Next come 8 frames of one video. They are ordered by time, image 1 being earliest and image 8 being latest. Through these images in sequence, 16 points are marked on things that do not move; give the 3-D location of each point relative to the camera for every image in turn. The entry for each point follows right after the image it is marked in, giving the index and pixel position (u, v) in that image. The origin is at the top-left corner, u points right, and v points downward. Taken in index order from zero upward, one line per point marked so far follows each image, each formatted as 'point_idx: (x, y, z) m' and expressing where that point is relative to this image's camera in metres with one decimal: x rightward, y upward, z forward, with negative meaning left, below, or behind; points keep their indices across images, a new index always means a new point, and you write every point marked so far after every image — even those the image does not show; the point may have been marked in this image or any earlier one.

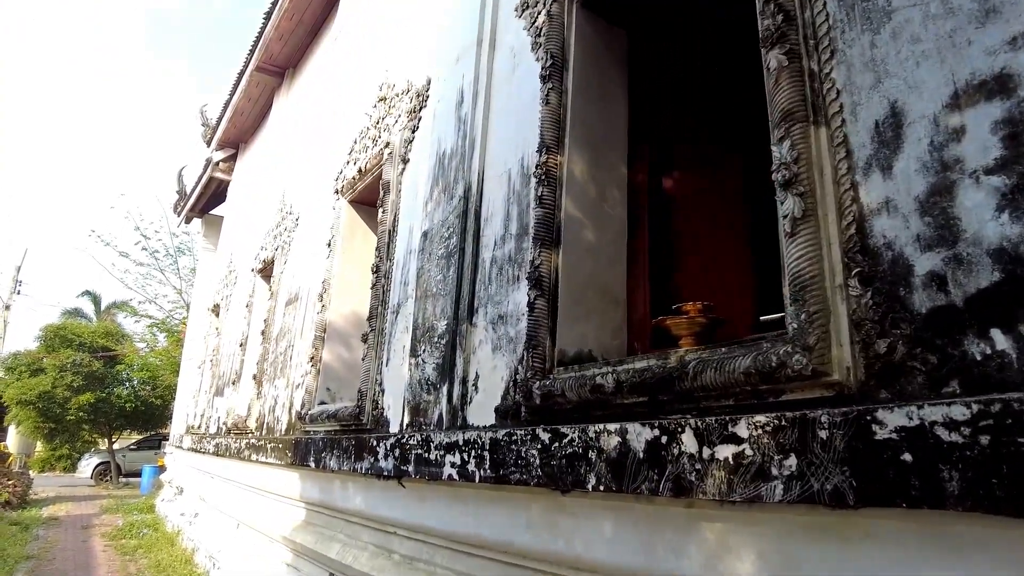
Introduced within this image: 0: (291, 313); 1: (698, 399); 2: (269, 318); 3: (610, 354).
0: (-1.7, -0.2, +4.9) m
1: (+0.5, -0.3, +1.6) m
2: (-2.1, -0.3, +5.5) m
3: (+0.3, -0.2, +2.2) m
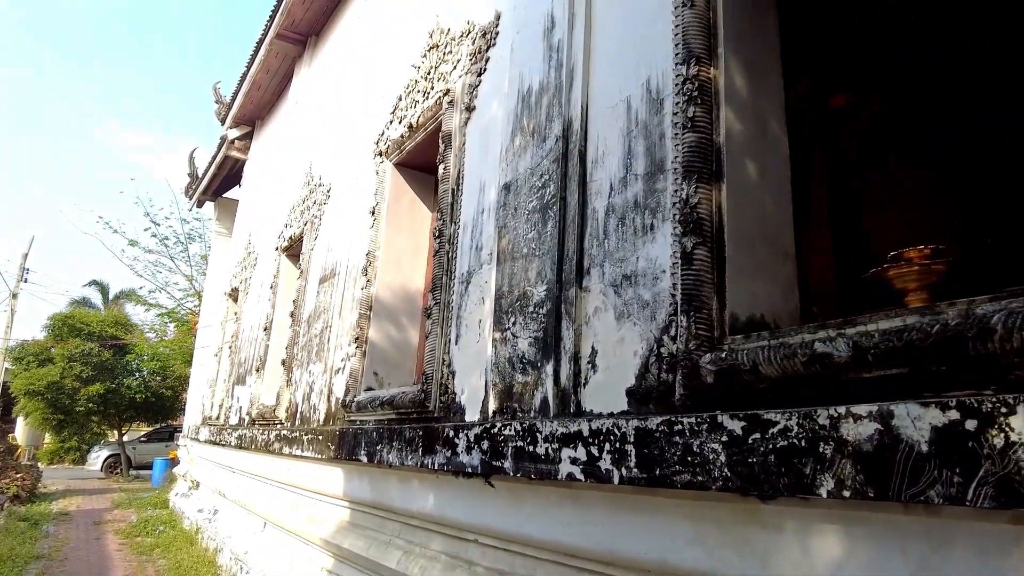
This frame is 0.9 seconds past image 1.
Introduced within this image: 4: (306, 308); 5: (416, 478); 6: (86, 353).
0: (-1.3, 0.0, +4.4) m
1: (+0.8, -0.1, +1.1) m
2: (-1.7, -0.1, +5.1) m
3: (+0.7, -0.1, +1.7) m
4: (-1.6, -0.2, +4.8) m
5: (-0.4, -0.8, +2.8) m
6: (-10.1, -1.5, +15.0) m
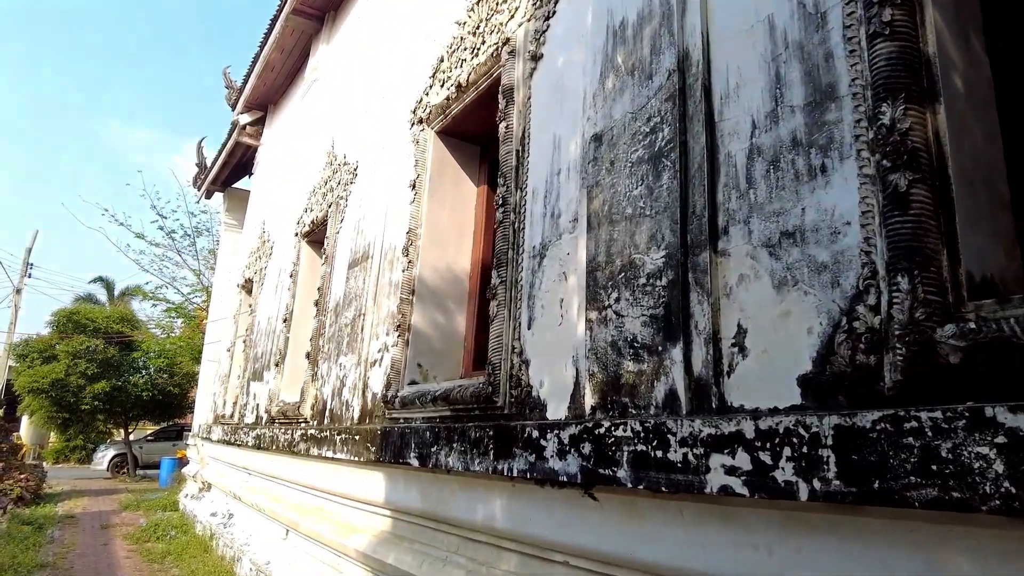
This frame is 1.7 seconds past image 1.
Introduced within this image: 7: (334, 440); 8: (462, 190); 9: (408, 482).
0: (-1.0, +0.1, +4.0) m
1: (+1.2, 0.0, +0.7) m
2: (-1.4, 0.0, +4.7) m
3: (+1.0, 0.0, +1.3) m
4: (-1.2, -0.1, +4.4) m
5: (-0.1, -0.8, +2.4) m
6: (-9.7, -1.4, +14.6) m
7: (-1.0, -0.9, +3.6) m
8: (-0.3, +0.6, +3.6) m
9: (-0.5, -0.9, +2.9) m
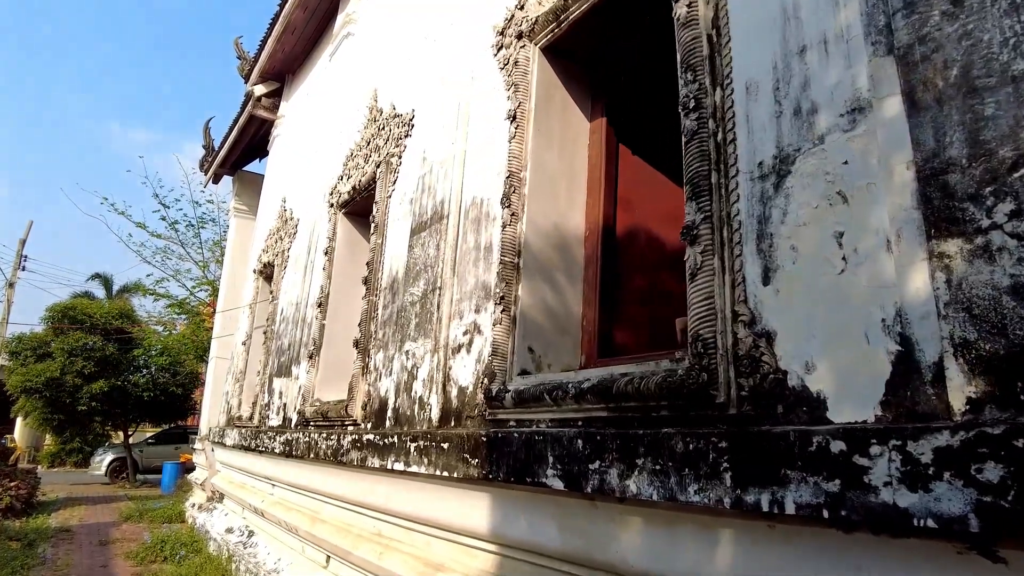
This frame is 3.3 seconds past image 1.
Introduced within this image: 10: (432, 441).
0: (-0.4, +0.2, +3.2) m
1: (+1.7, +0.1, -0.1) m
2: (-0.8, +0.2, +3.8) m
3: (+1.6, +0.2, +0.5) m
4: (-0.7, +0.1, +3.6) m
5: (+0.4, -0.6, +1.6) m
6: (-9.2, -1.3, +13.8) m
7: (-0.5, -0.7, +2.8) m
8: (+0.3, +0.7, +2.8) m
9: (+0.1, -0.7, +2.1) m
10: (-0.3, -0.6, +2.6) m
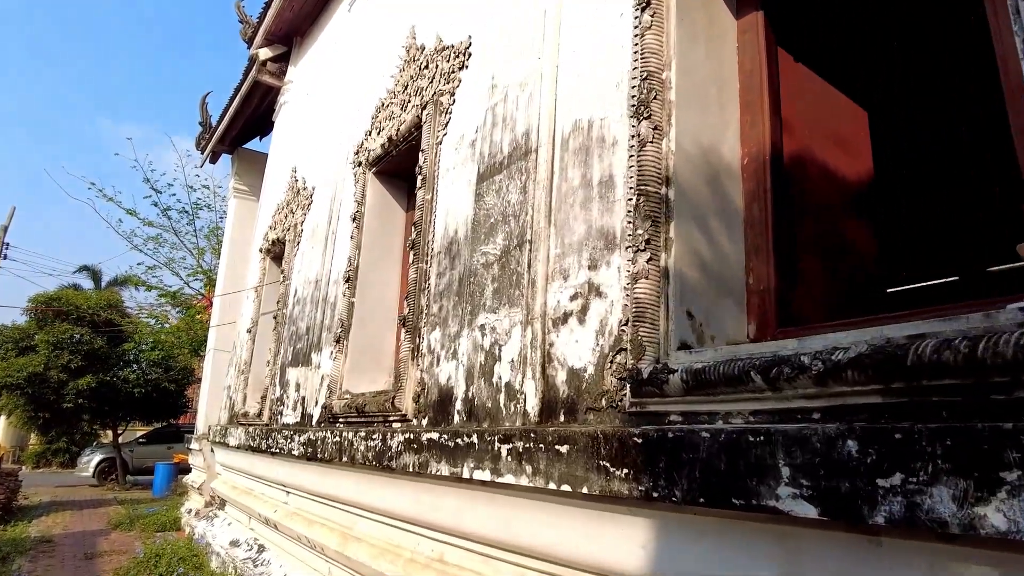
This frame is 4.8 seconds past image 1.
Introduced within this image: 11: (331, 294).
0: (0.0, +0.4, +2.5) m
1: (+2.2, +0.3, -0.8) m
2: (-0.4, +0.3, +3.1) m
3: (+2.0, +0.3, -0.2) m
4: (-0.3, +0.3, +2.9) m
5: (+0.8, -0.4, +0.9) m
6: (-9.0, -1.1, +13.0) m
7: (-0.1, -0.5, +2.1) m
8: (+0.7, +0.9, +2.1) m
9: (+0.5, -0.6, +1.4) m
10: (+0.1, -0.5, +1.9) m
11: (-1.2, 0.0, +4.2) m
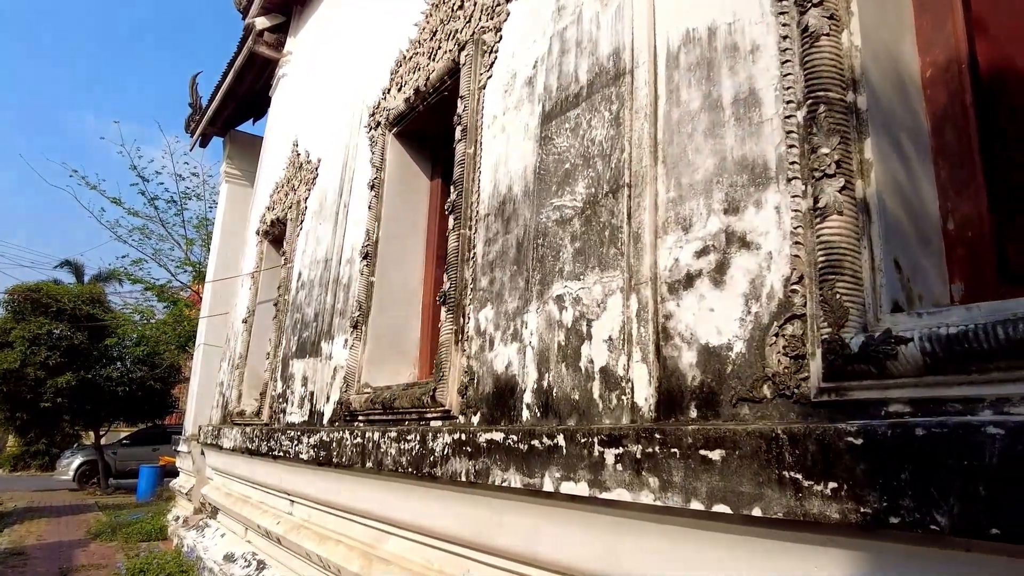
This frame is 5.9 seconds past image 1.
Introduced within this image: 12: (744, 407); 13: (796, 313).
0: (+0.2, +0.5, +2.0) m
1: (+2.5, +0.4, -1.3) m
2: (-0.2, +0.5, +2.6) m
3: (+2.3, +0.4, -0.6) m
4: (0.0, +0.4, +2.4) m
5: (+1.1, -0.3, +0.4) m
6: (-8.9, -0.9, +12.3) m
7: (+0.2, -0.4, +1.6) m
8: (+0.9, +1.0, +1.6) m
9: (+0.8, -0.5, +0.9) m
10: (+0.3, -0.3, +1.4) m
11: (-1.0, +0.1, +3.6) m
12: (+0.5, -0.2, +1.3) m
13: (+0.6, 0.0, +1.3) m
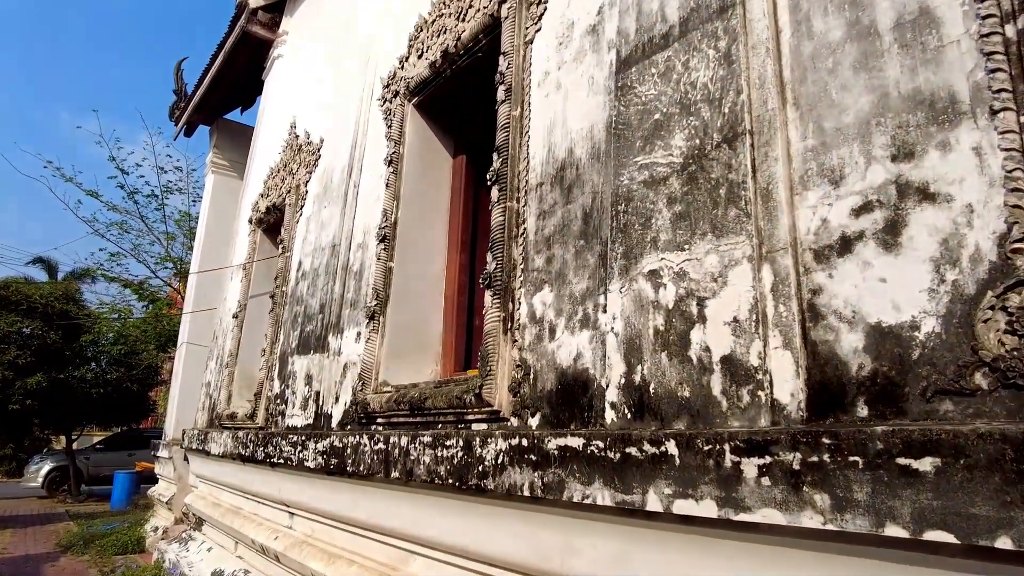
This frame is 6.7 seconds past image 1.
0: (+0.4, +0.6, +1.7) m
1: (+2.8, +0.5, -1.6) m
2: (0.0, +0.5, +2.3) m
3: (+2.6, +0.5, -0.9) m
4: (+0.1, +0.4, +2.1) m
5: (+1.4, -0.2, +0.1) m
6: (-9.0, -0.9, +11.7) m
7: (+0.4, -0.4, +1.2) m
8: (+1.2, +1.0, +1.3) m
9: (+1.0, -0.4, +0.6) m
10: (+0.6, -0.3, +1.1) m
11: (-0.8, +0.1, +3.3) m
12: (+0.7, -0.2, +1.0) m
13: (+0.8, 0.0, +1.0) m
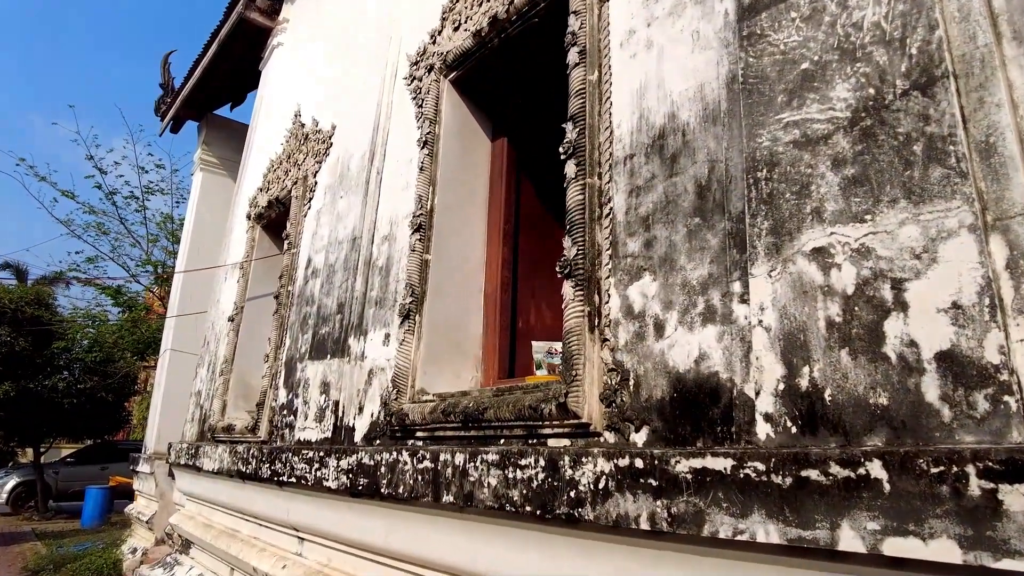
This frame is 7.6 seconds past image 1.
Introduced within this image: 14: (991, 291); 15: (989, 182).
0: (+0.7, +0.6, +1.4) m
1: (+3.1, +0.5, -1.8) m
2: (+0.2, +0.5, +2.0) m
3: (+3.0, +0.6, -1.1) m
4: (+0.4, +0.5, +1.8) m
5: (+1.7, -0.2, -0.2) m
6: (-9.1, -0.9, +11.0) m
7: (+0.7, -0.3, +0.9) m
8: (+1.4, +1.1, +1.0) m
9: (+1.3, -0.3, +0.3) m
10: (+0.8, -0.2, +0.7) m
11: (-0.6, +0.2, +2.9) m
12: (+1.0, -0.1, +0.7) m
13: (+1.1, +0.1, +0.7) m
14: (+0.8, 0.0, +1.0) m
15: (+0.8, +0.2, +1.0) m
